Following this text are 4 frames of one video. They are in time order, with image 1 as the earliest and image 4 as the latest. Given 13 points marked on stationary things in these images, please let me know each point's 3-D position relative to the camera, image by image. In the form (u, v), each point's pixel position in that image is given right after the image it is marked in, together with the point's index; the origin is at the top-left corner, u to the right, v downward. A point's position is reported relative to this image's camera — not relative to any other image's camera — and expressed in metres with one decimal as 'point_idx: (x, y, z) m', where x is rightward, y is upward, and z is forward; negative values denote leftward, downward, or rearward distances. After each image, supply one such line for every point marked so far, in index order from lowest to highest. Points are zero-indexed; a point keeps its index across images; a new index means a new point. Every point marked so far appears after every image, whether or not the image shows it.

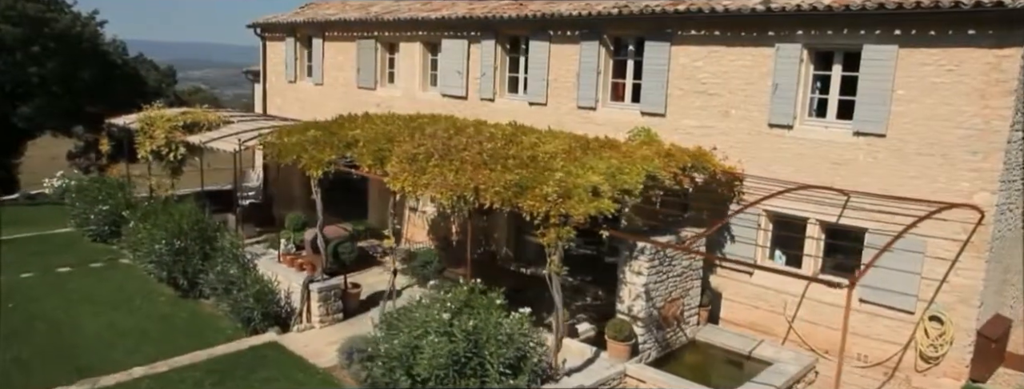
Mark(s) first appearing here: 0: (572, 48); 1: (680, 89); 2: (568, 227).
0: (+1.2, +2.9, +13.8) m
1: (+3.0, +1.8, +12.2) m
2: (+0.7, -0.4, +8.2) m
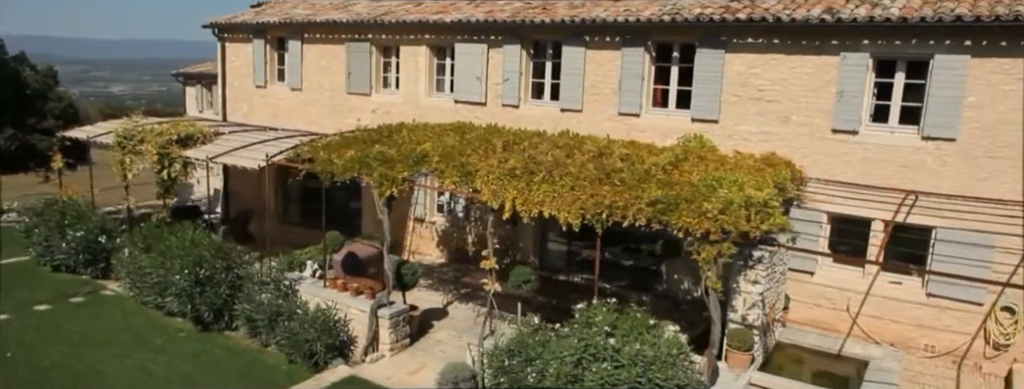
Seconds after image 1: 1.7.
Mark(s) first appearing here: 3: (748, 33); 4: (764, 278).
0: (+1.9, +2.7, +13.7) m
1: (+4.0, +1.8, +12.5) m
2: (+2.5, -0.6, +8.1) m
3: (+4.1, +2.8, +12.2) m
4: (+3.4, -1.1, +9.6) m
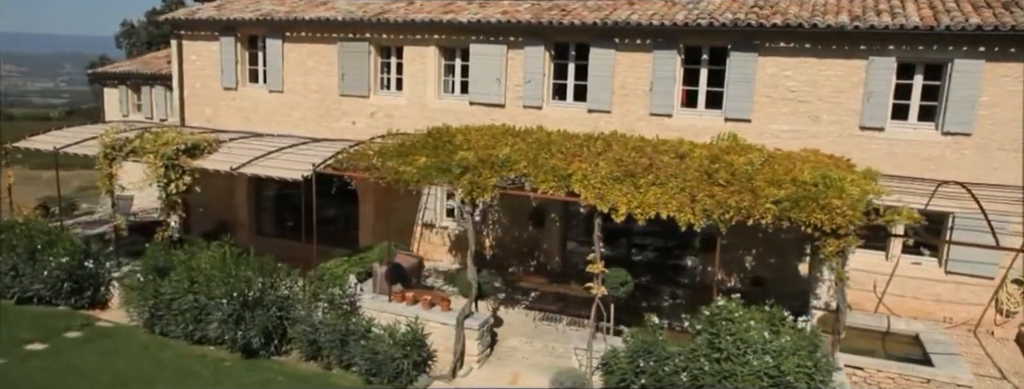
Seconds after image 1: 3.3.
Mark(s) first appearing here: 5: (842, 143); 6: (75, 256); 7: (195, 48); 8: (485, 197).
0: (+2.6, +2.8, +14.0) m
1: (+4.9, +1.9, +13.2) m
2: (+4.3, -0.5, +8.7) m
3: (+5.0, +2.9, +13.0) m
4: (+5.0, -1.1, +10.3) m
5: (+6.1, +0.9, +12.9) m
6: (-8.6, -1.2, +13.7) m
7: (-8.5, +3.9, +18.9) m
8: (-0.5, 0.0, +10.5) m
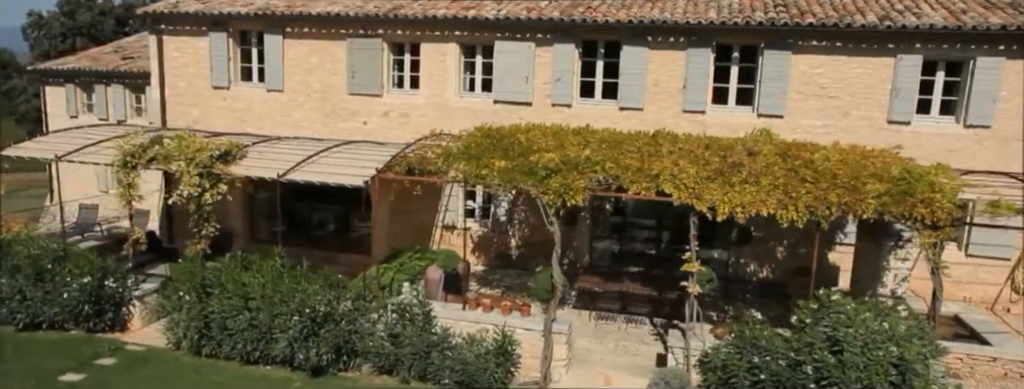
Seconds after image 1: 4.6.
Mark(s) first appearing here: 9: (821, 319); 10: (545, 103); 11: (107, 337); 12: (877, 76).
0: (+3.4, +2.9, +14.2) m
1: (+5.7, +2.0, +13.7) m
2: (+5.8, -0.5, +9.2) m
3: (+5.9, +3.1, +13.5) m
4: (+6.3, -1.0, +10.9) m
5: (+7.0, +1.1, +13.6) m
6: (-7.6, -1.4, +12.5) m
7: (-8.3, +3.8, +17.6) m
8: (+0.8, -0.1, +10.3) m
9: (+4.0, -1.6, +9.2) m
10: (+0.7, +2.0, +15.2) m
11: (-7.1, -2.4, +12.2) m
12: (+7.0, +2.3, +13.4) m
